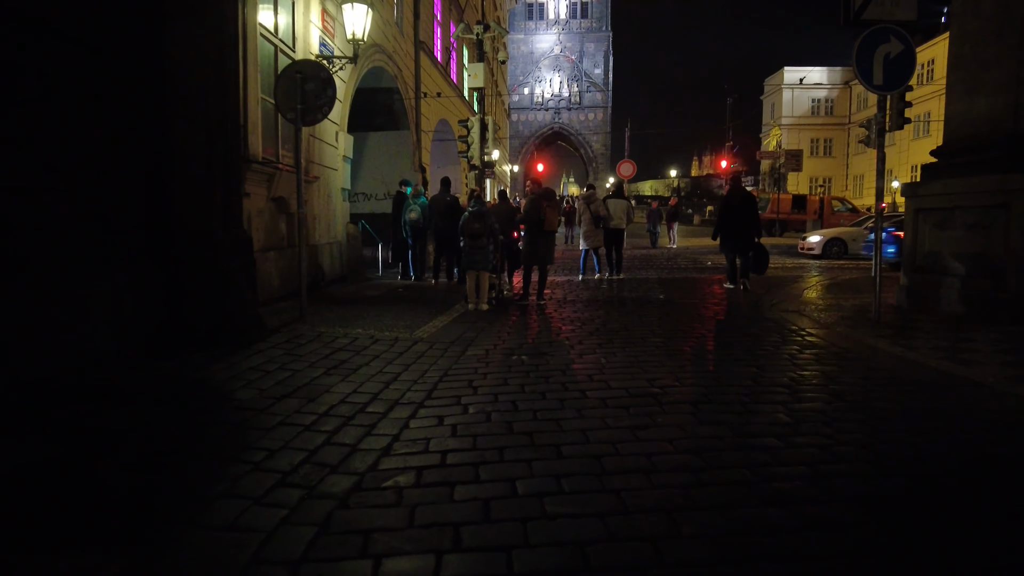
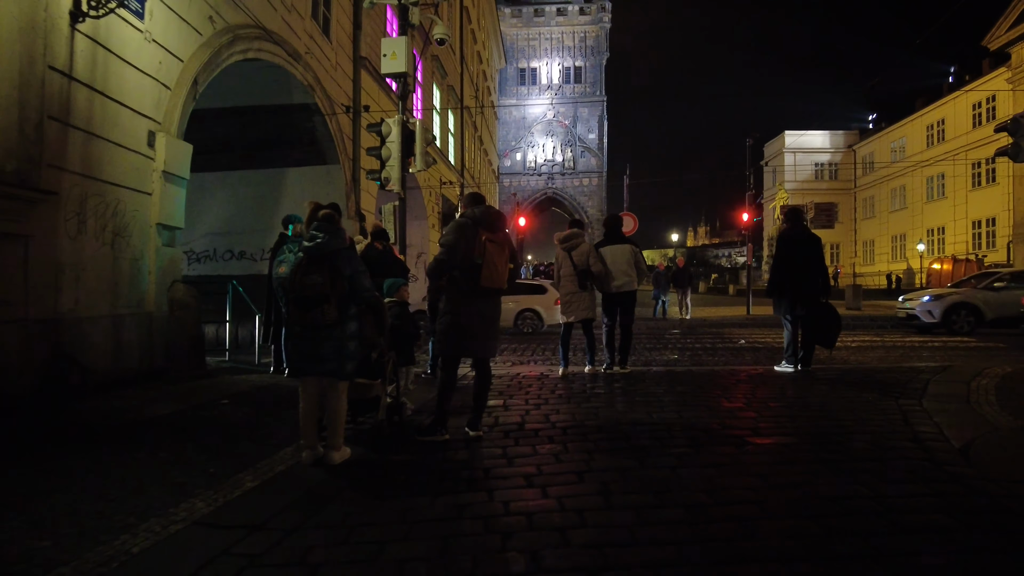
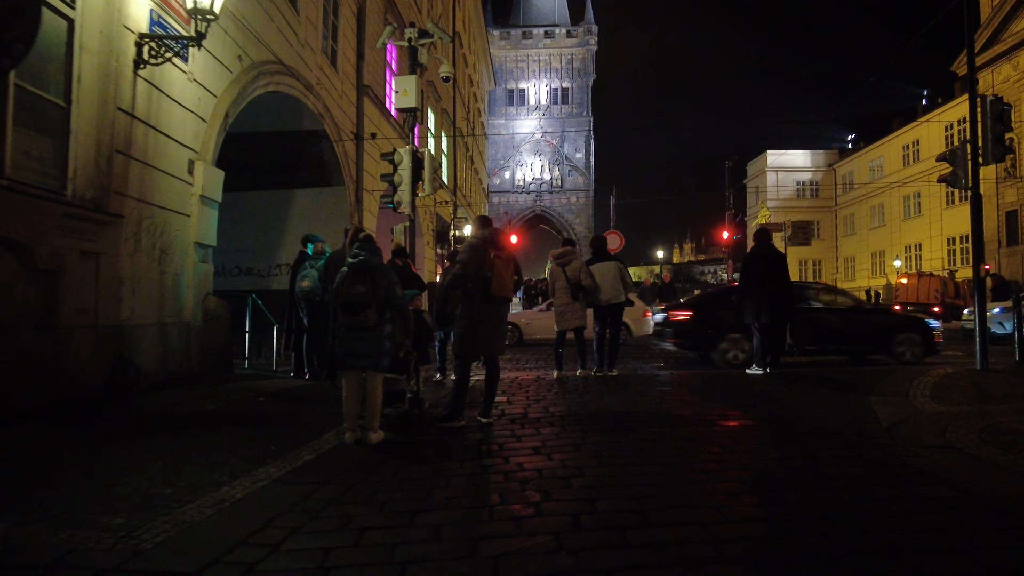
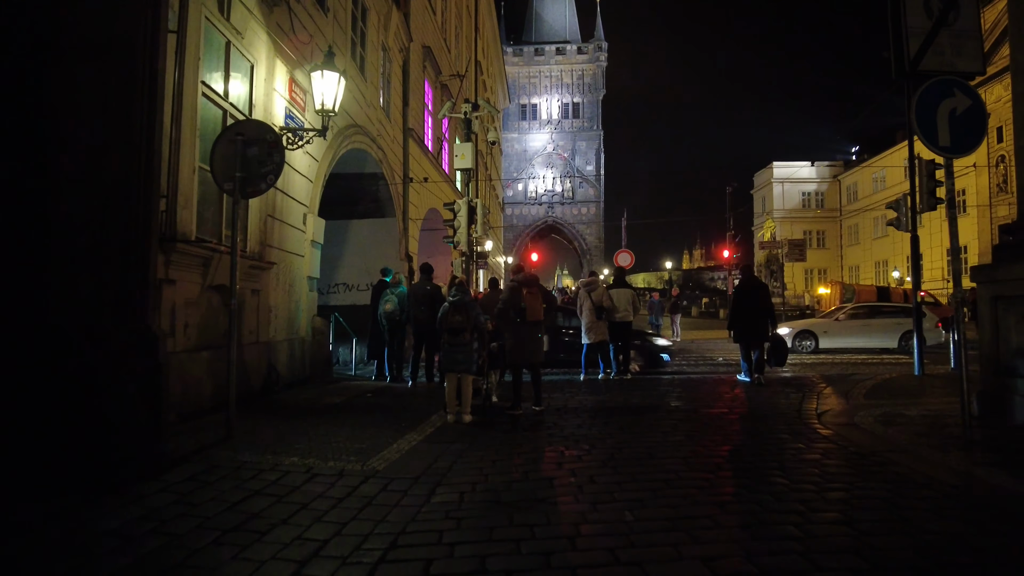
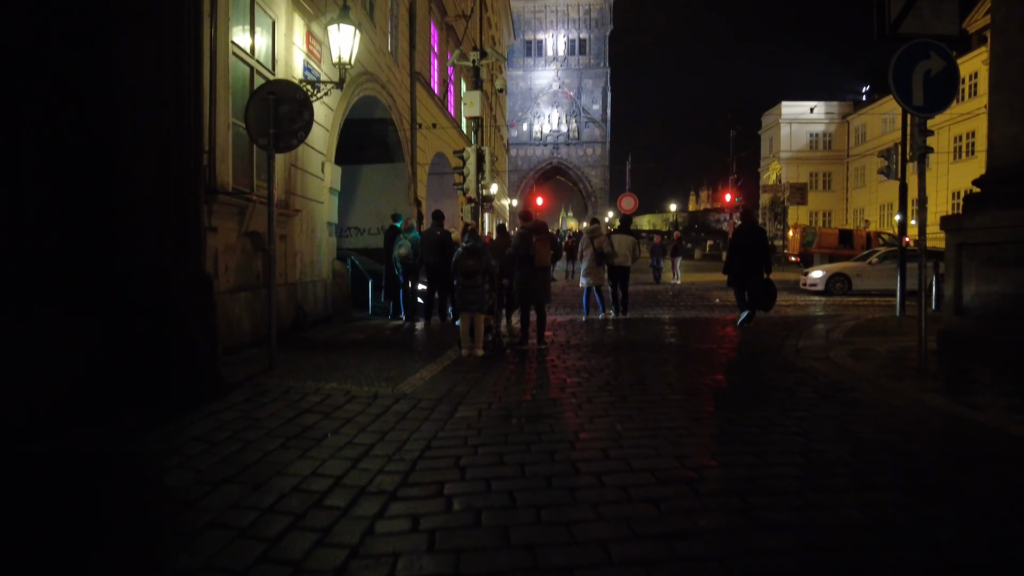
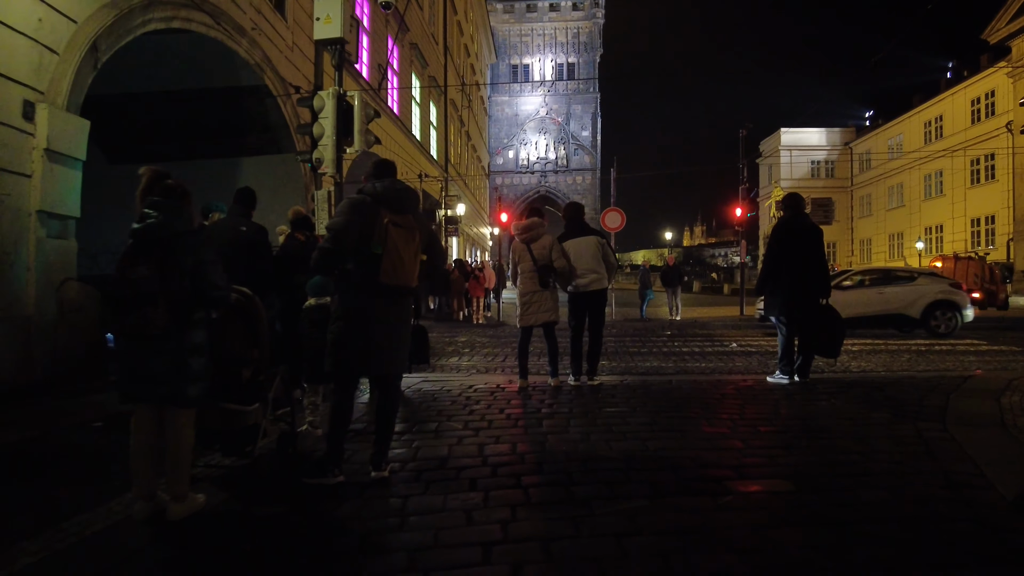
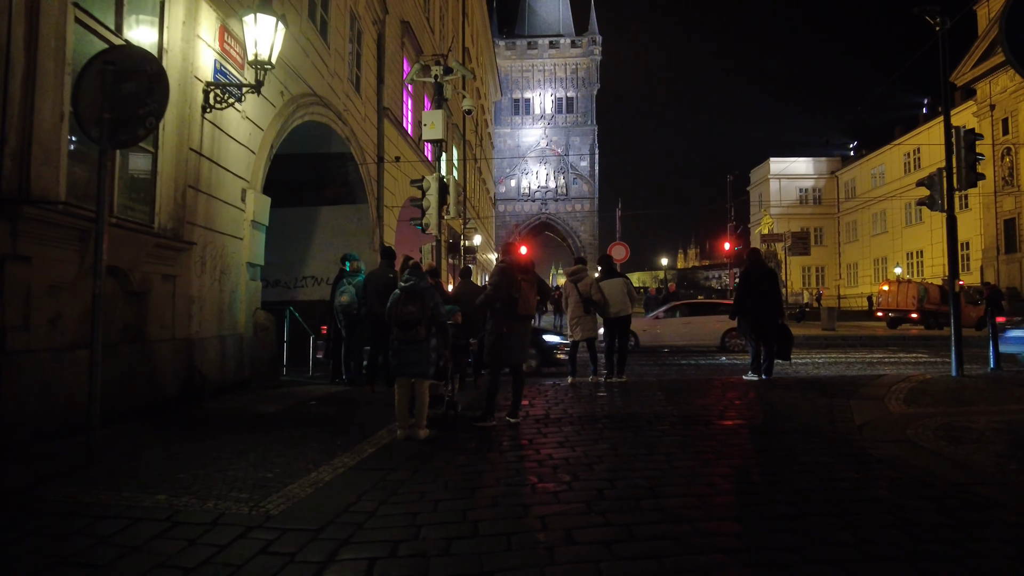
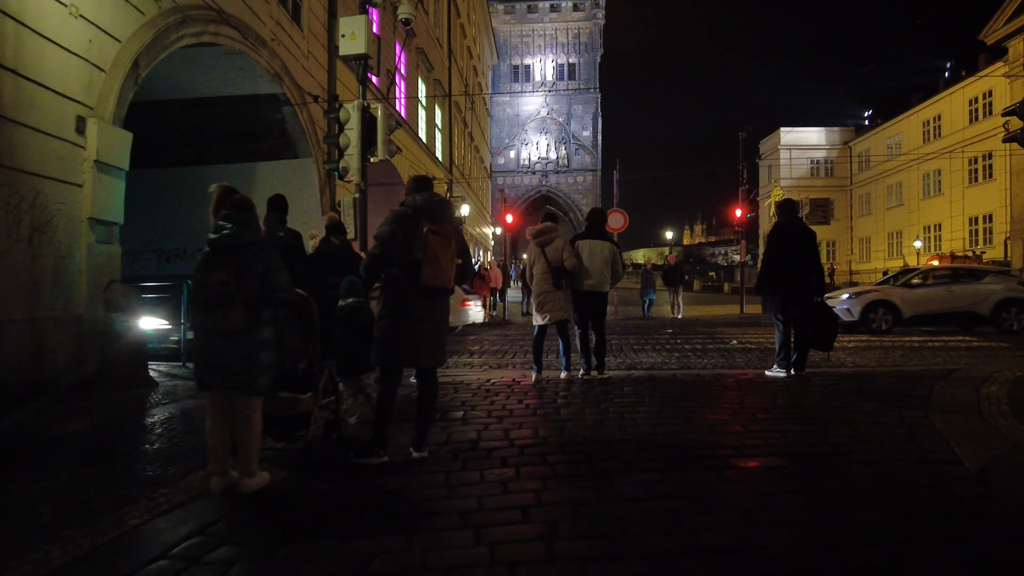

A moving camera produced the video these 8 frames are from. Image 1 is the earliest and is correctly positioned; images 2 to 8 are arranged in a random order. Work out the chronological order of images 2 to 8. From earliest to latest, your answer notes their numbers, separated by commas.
5, 4, 7, 3, 2, 8, 6
